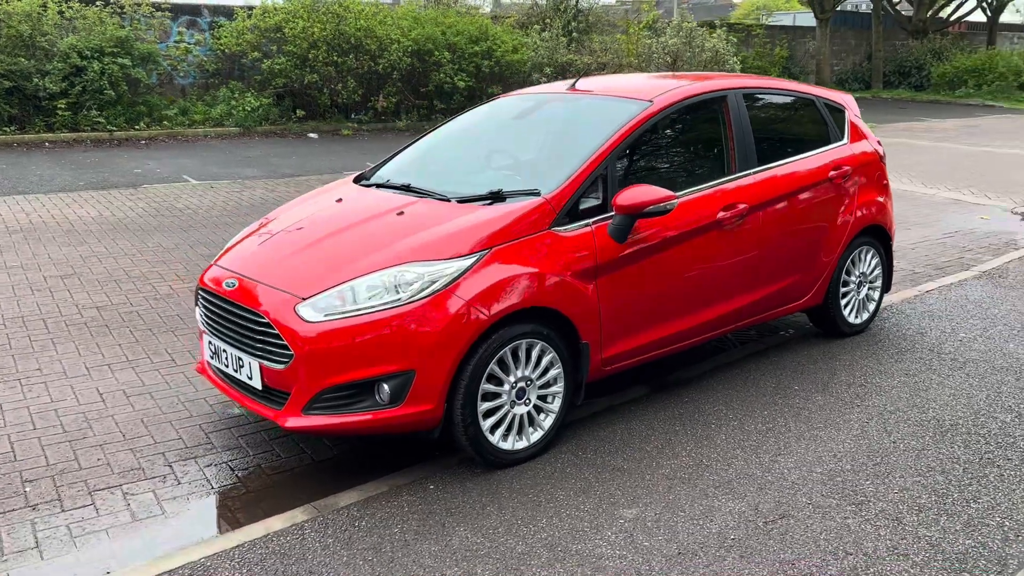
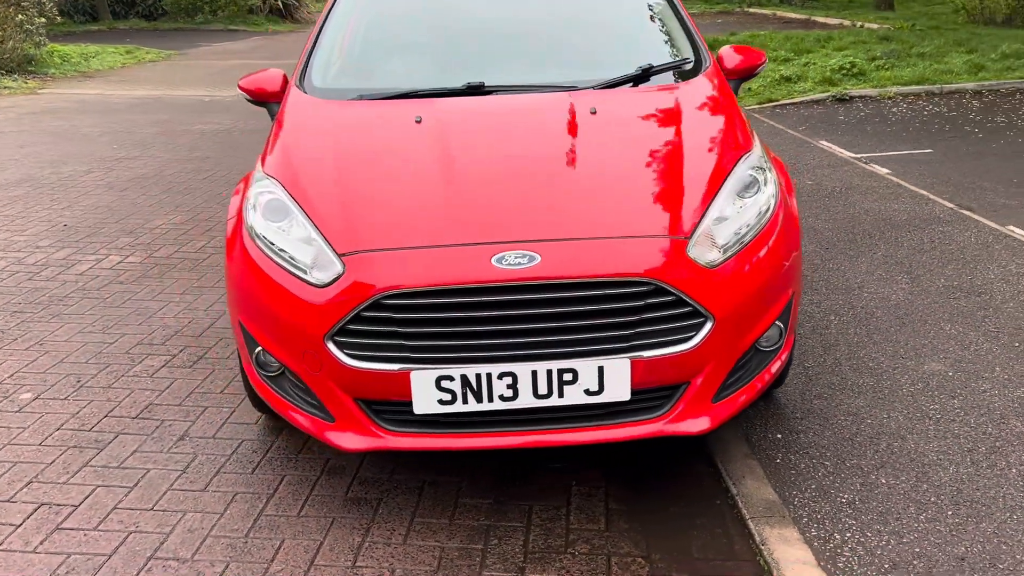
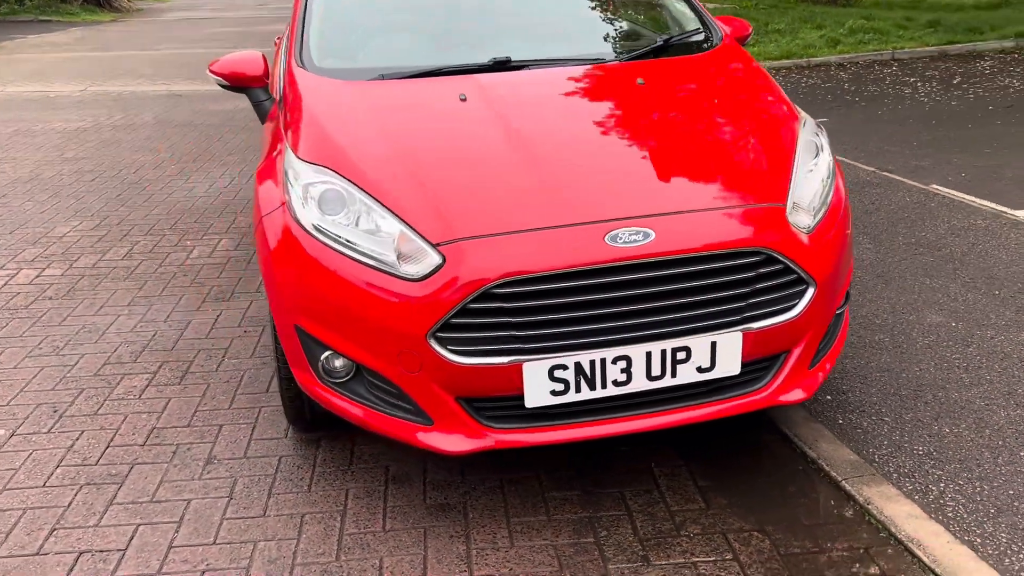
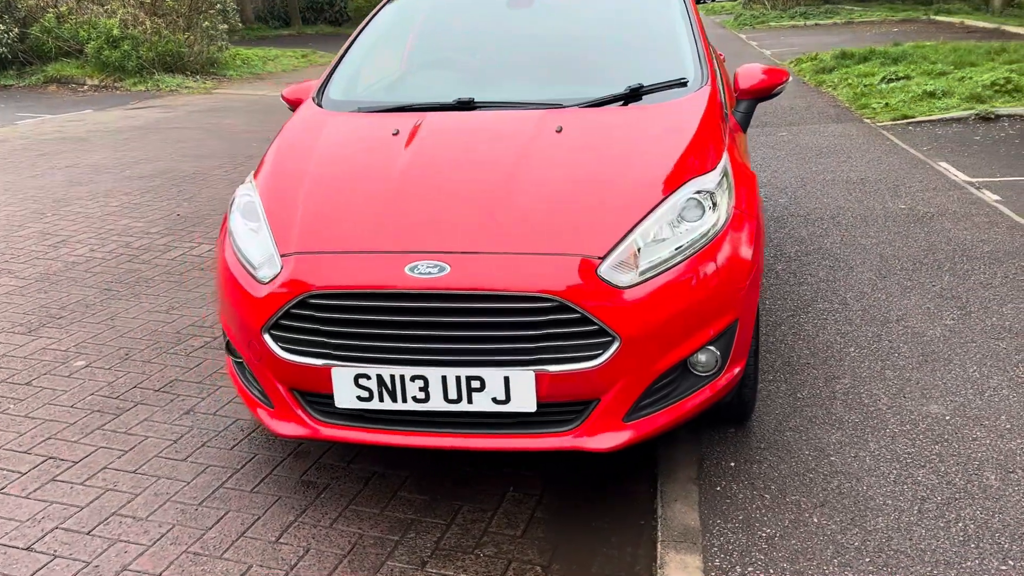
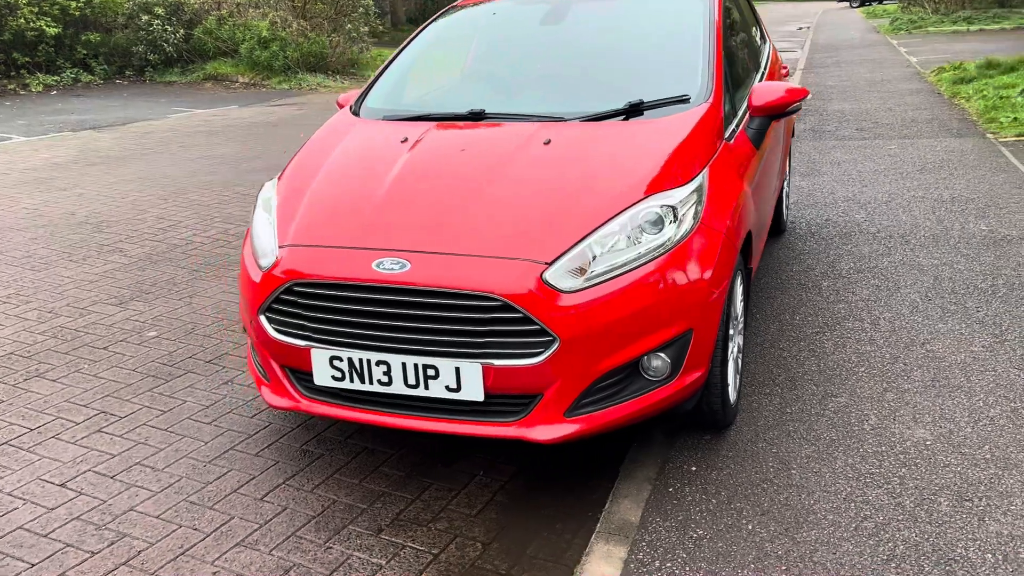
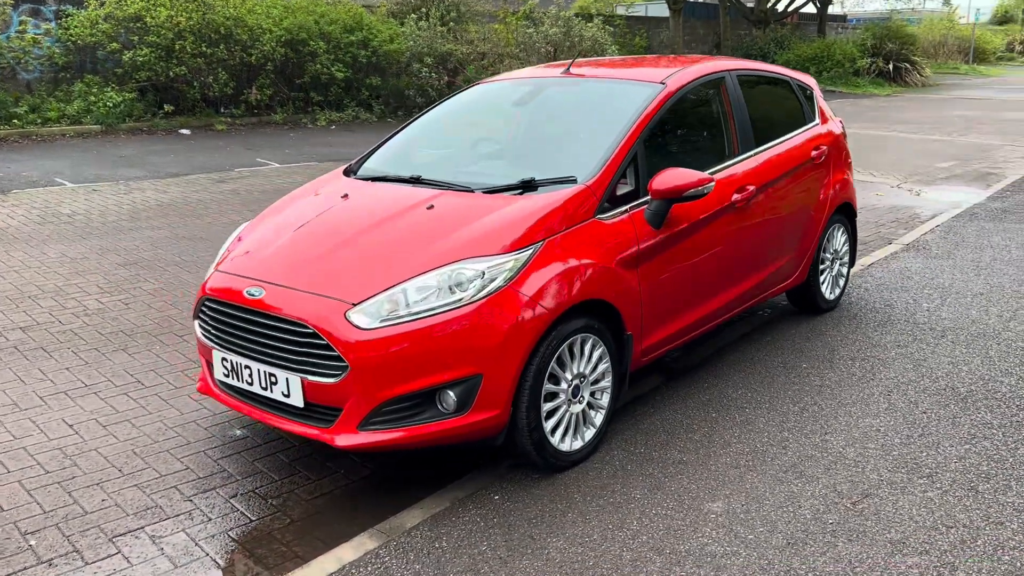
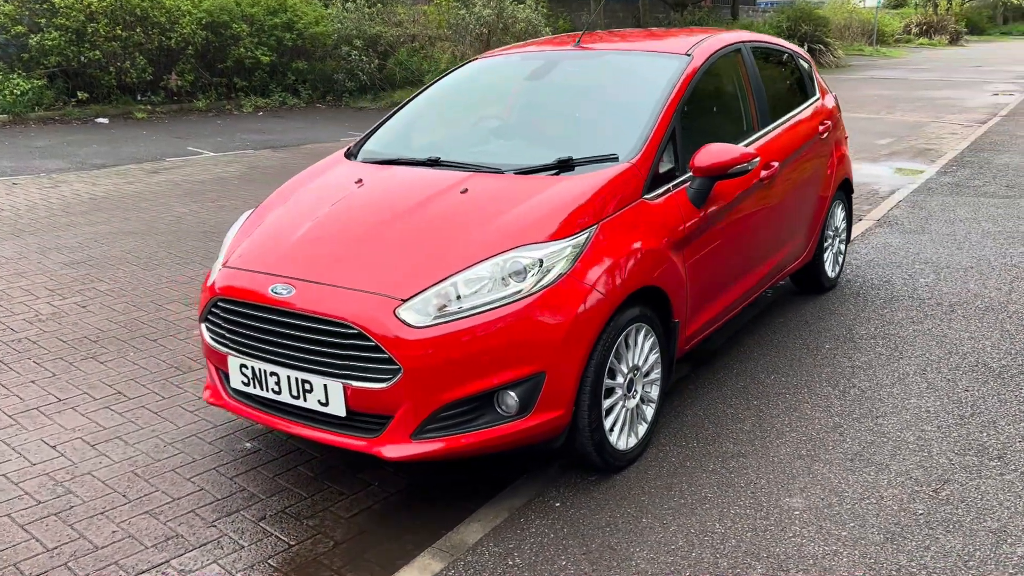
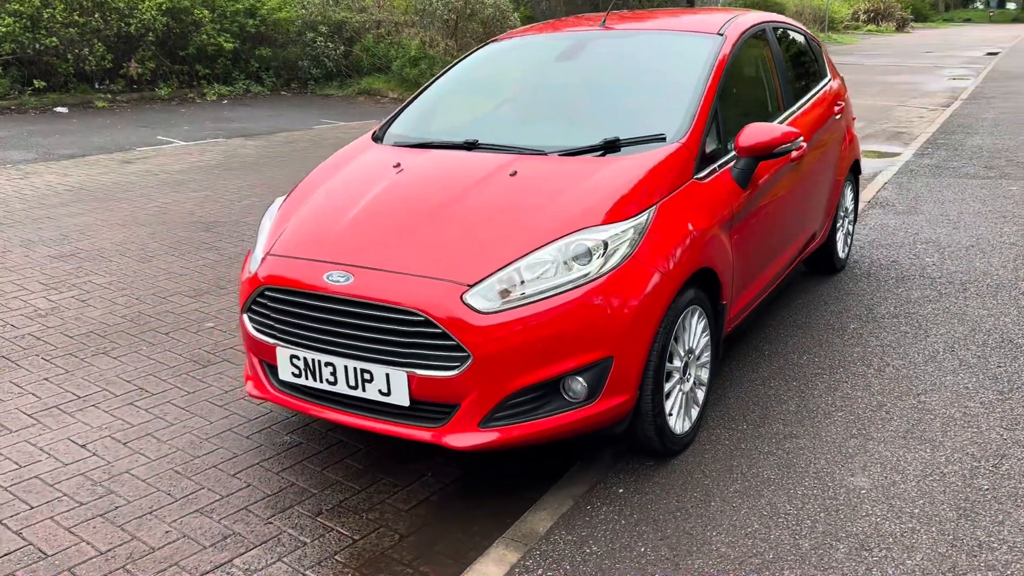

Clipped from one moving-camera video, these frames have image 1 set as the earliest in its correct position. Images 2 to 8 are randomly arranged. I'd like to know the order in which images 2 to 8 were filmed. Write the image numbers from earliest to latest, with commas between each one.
6, 7, 8, 5, 4, 2, 3
